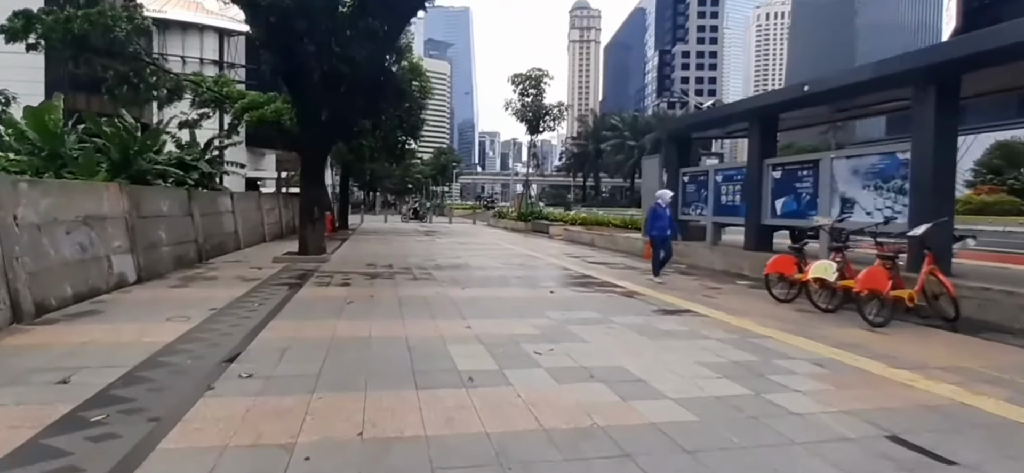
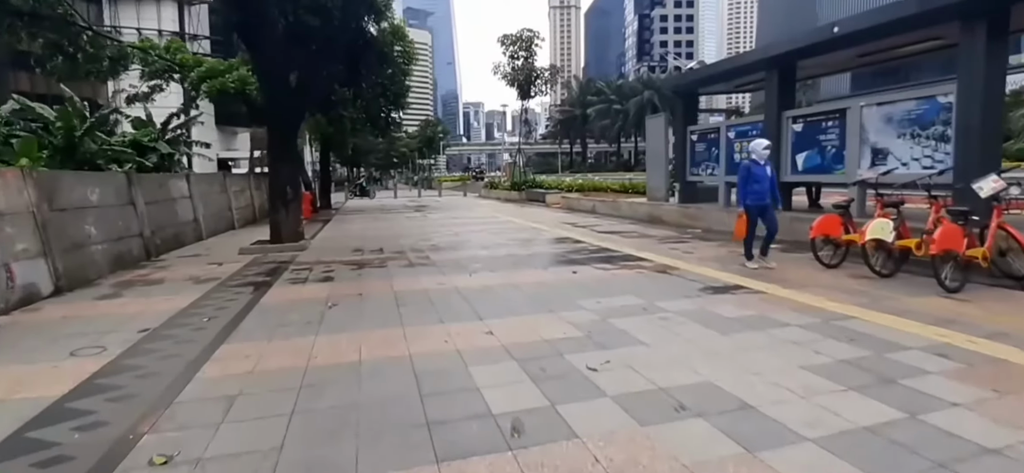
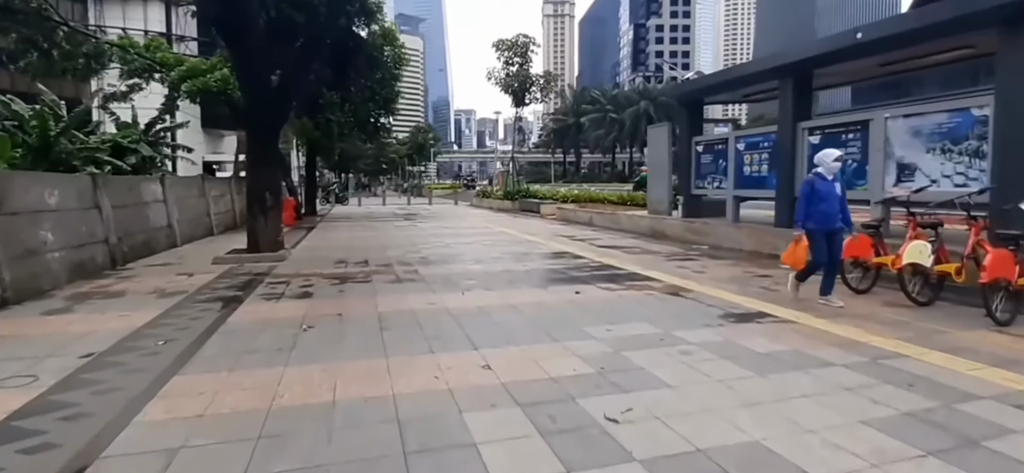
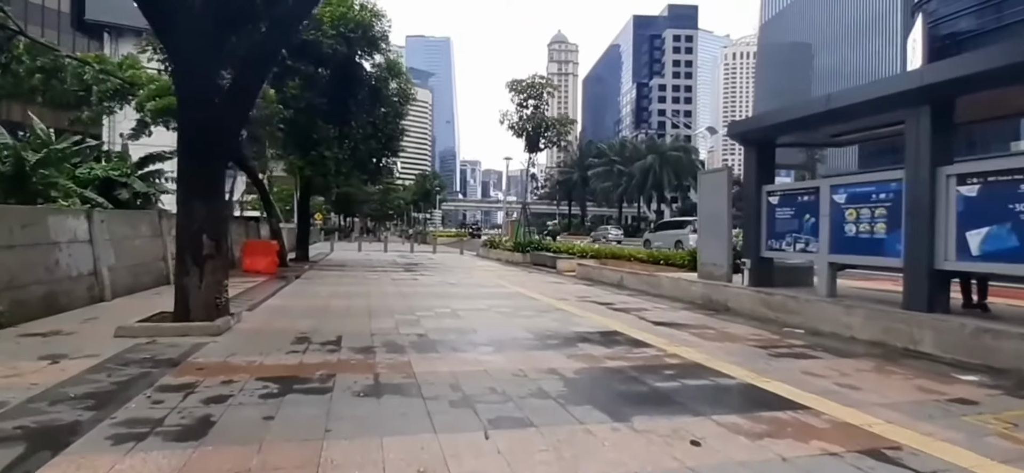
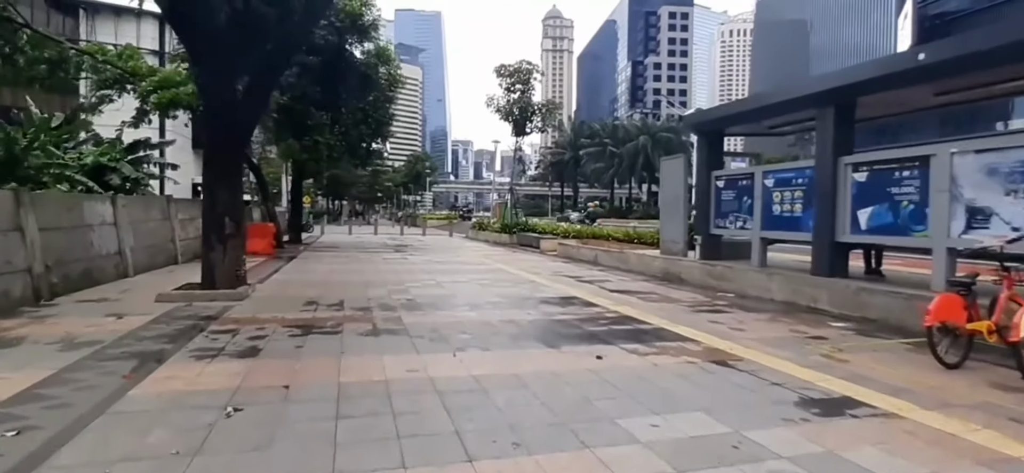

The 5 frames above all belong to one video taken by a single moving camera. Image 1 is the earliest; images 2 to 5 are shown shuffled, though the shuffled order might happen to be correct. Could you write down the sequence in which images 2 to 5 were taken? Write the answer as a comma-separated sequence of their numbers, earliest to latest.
2, 3, 5, 4
